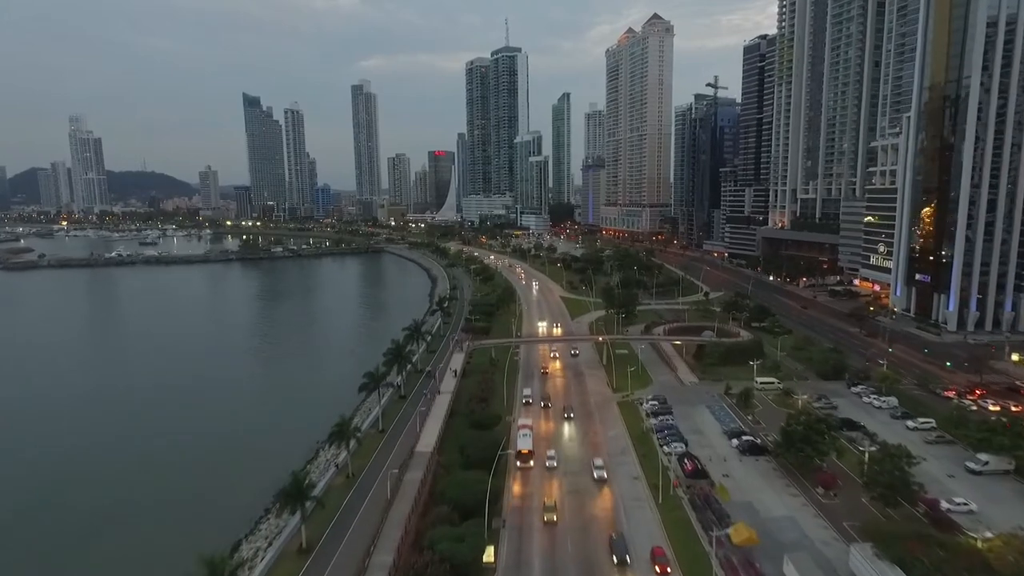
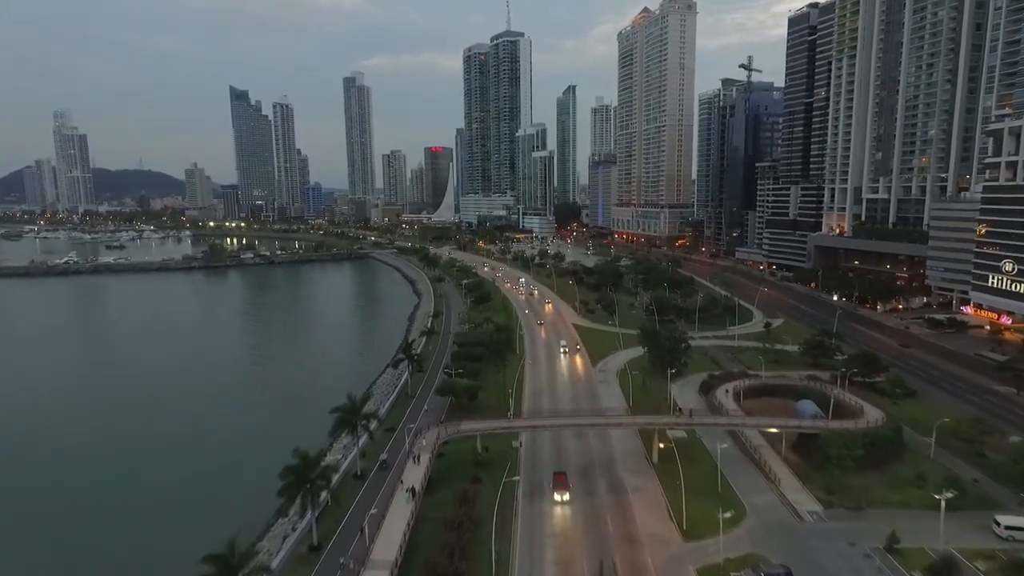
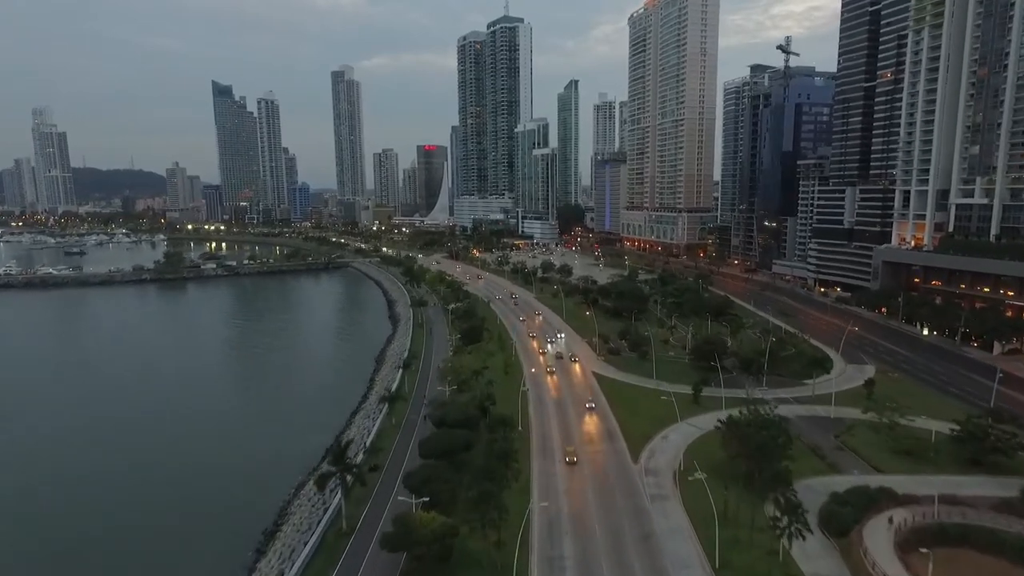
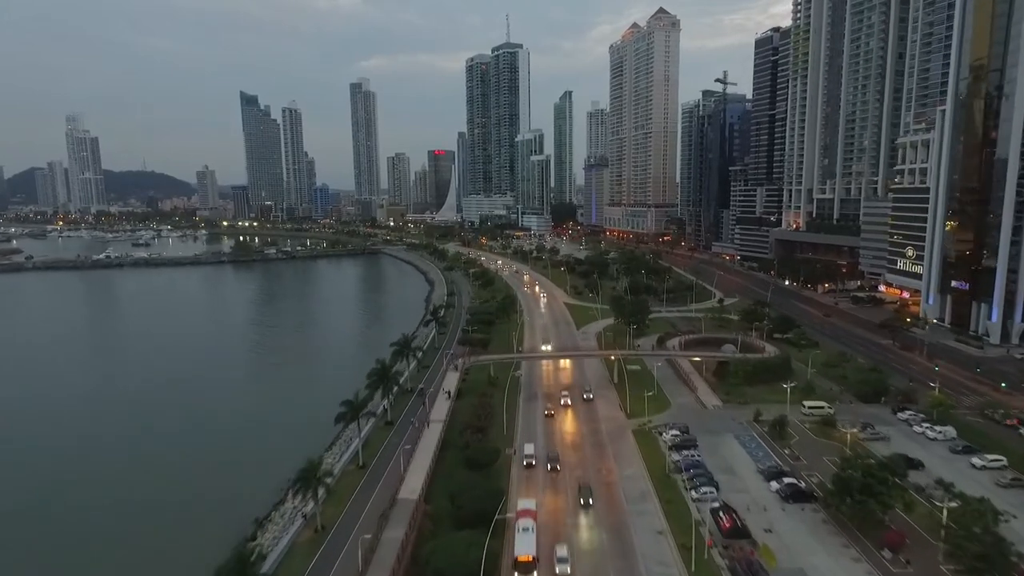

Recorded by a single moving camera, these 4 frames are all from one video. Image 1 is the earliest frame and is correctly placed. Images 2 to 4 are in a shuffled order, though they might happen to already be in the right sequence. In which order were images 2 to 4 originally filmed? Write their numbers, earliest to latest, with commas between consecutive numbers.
4, 2, 3
